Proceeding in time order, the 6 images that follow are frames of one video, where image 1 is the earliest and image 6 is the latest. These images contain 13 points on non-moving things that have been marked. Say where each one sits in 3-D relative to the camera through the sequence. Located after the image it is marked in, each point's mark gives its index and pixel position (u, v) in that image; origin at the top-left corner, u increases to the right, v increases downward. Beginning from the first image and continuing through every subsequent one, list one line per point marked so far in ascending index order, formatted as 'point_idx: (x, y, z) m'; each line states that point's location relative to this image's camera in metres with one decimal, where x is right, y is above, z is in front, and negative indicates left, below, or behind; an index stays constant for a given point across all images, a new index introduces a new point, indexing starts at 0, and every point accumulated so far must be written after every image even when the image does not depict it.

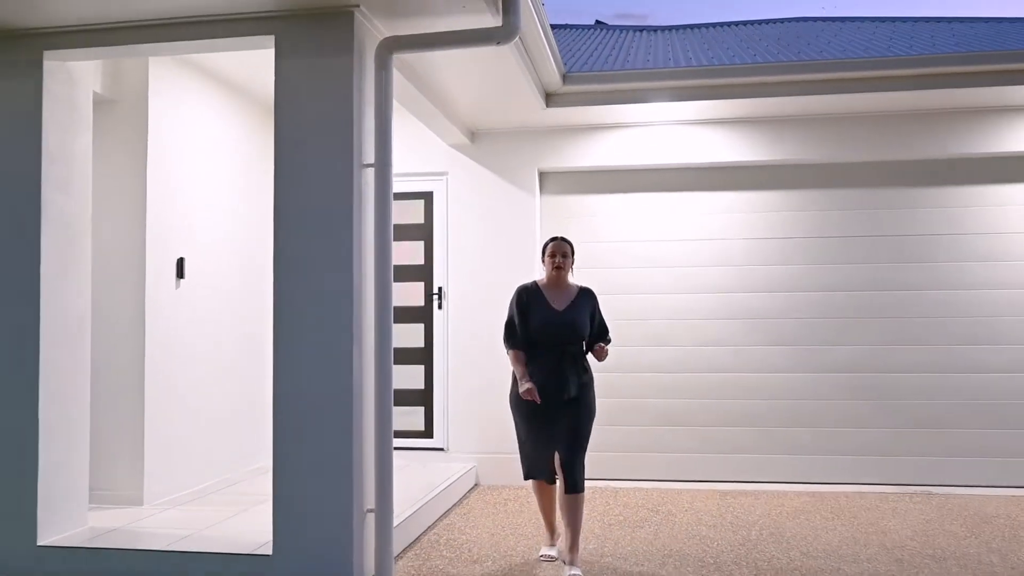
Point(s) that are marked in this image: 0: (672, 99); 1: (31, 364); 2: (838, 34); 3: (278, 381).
0: (+0.7, +0.8, +5.4) m
1: (-1.6, -0.2, +4.0) m
2: (+1.9, +1.5, +7.1) m
3: (-0.7, -0.3, +3.7) m
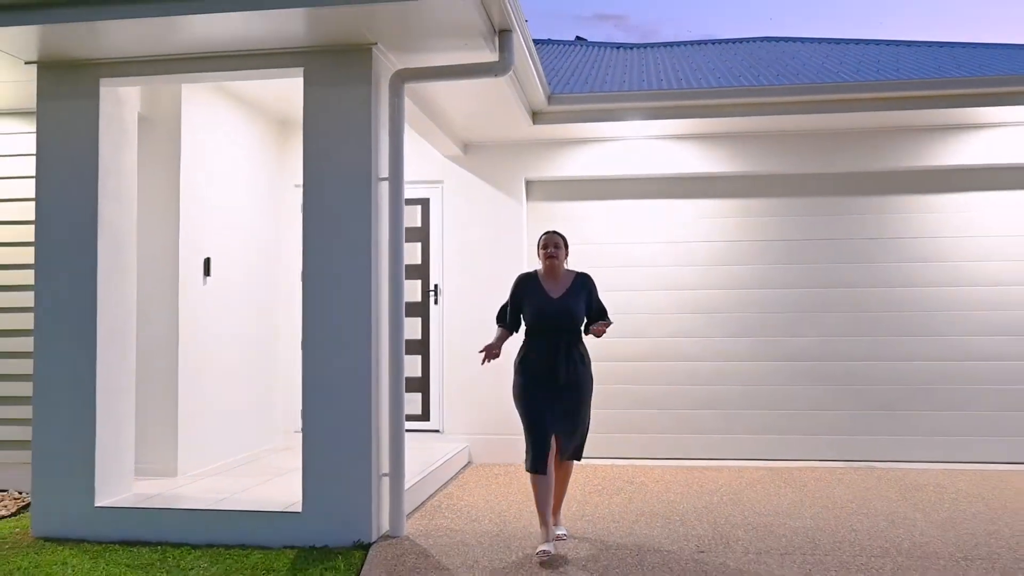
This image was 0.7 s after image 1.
0: (+0.7, +0.8, +6.0) m
1: (-1.6, -0.2, +4.6) m
2: (+1.8, +1.5, +7.8) m
3: (-0.7, -0.3, +4.4) m
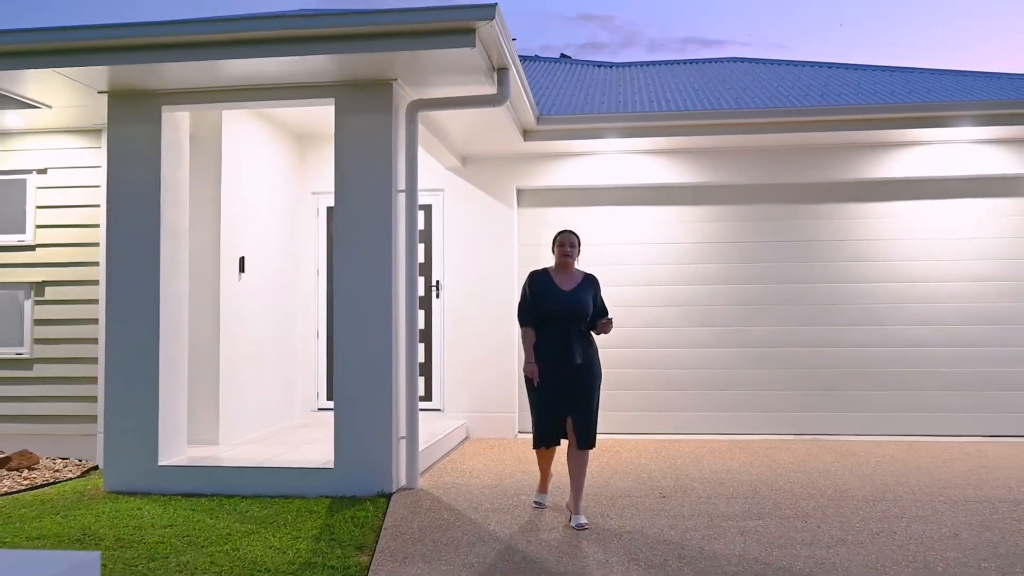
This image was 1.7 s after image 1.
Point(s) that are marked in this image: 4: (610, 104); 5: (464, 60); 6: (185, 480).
0: (+0.6, +0.9, +6.9) m
1: (-1.6, -0.2, +5.5) m
2: (+1.8, +1.5, +8.7) m
3: (-0.7, -0.2, +5.3) m
4: (+0.6, +1.1, +7.3) m
5: (-0.2, +0.9, +5.1) m
6: (-1.4, -0.8, +5.4) m
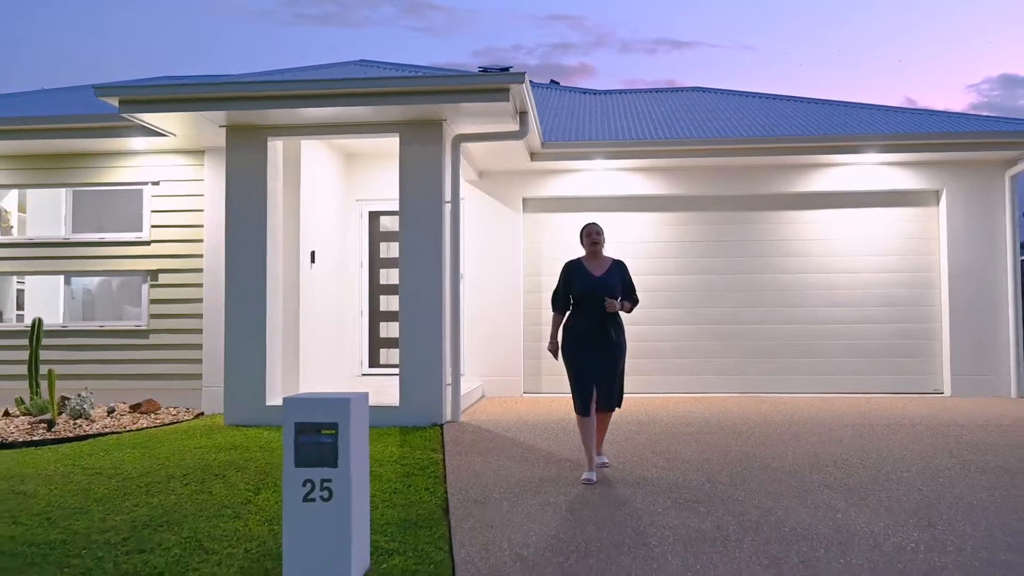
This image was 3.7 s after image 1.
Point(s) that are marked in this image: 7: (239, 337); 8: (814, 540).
0: (+0.7, +0.9, +8.8) m
1: (-1.5, -0.1, +7.3) m
2: (+1.8, +1.6, +10.7) m
3: (-0.6, -0.2, +7.1) m
4: (+0.7, +1.2, +9.2) m
5: (-0.1, +1.0, +7.0) m
6: (-1.3, -0.8, +7.2) m
7: (-1.6, -0.3, +7.3) m
8: (+1.0, -0.8, +3.9) m
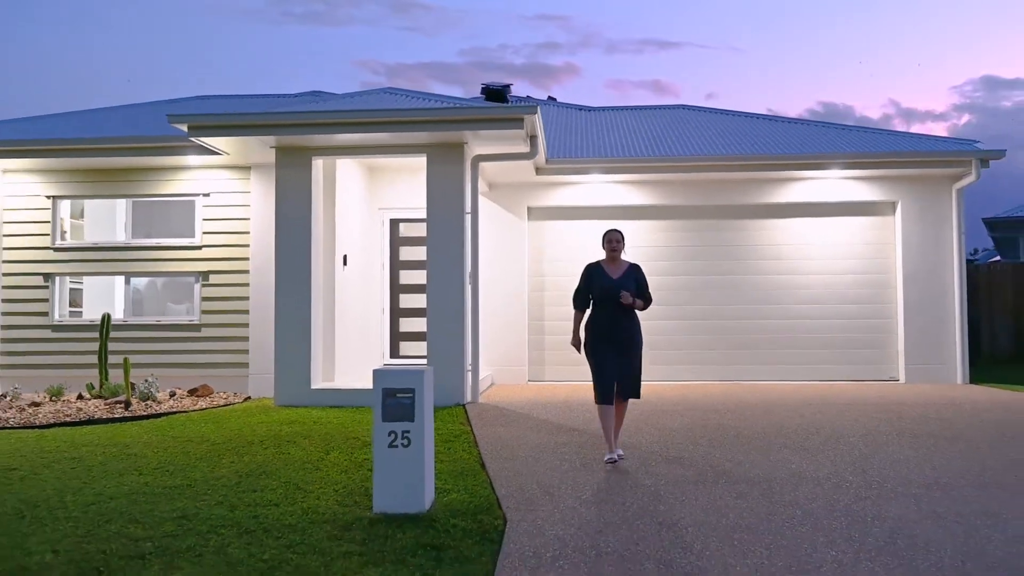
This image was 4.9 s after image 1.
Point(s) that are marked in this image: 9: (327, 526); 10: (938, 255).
0: (+0.7, +0.9, +10.0) m
1: (-1.4, -0.1, +8.5) m
2: (+1.8, +1.6, +11.8) m
3: (-0.6, -0.2, +8.3) m
4: (+0.7, +1.2, +10.4) m
5: (0.0, +1.0, +8.1) m
6: (-1.3, -0.8, +8.4) m
7: (-1.6, -0.3, +8.5) m
8: (+1.1, -0.8, +5.1) m
9: (-0.7, -0.9, +4.4) m
10: (+3.5, +0.3, +10.2) m
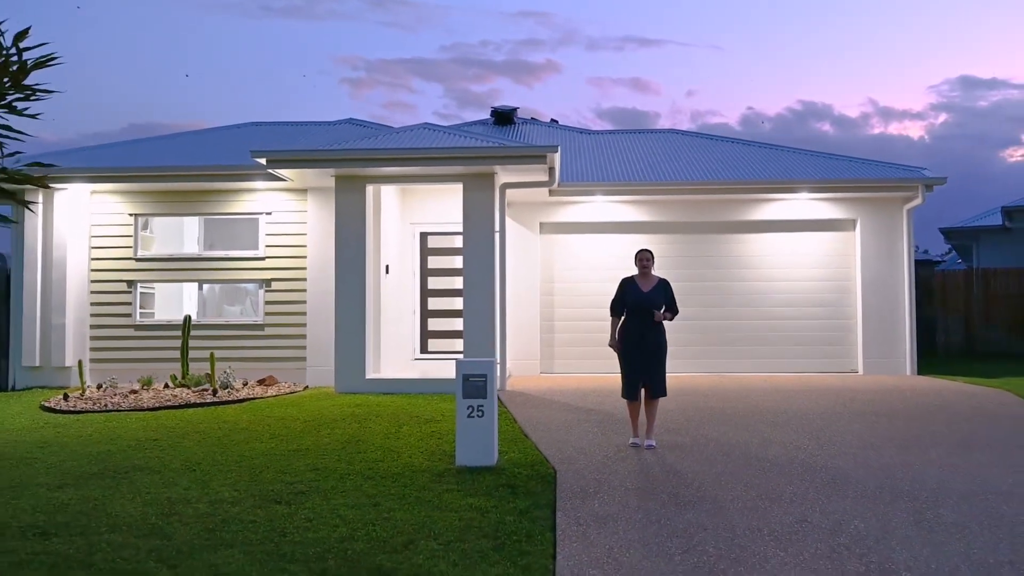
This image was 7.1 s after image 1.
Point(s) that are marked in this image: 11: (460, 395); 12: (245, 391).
0: (+0.9, +0.9, +11.7) m
1: (-1.2, -0.2, +10.1) m
2: (+2.0, +1.5, +13.5) m
3: (-0.4, -0.2, +10.0) m
4: (+0.9, +1.1, +12.1) m
5: (+0.2, +1.0, +9.8) m
6: (-1.1, -0.8, +10.0) m
7: (-1.4, -0.3, +10.1) m
8: (+1.3, -0.9, +6.8) m
9: (-0.4, -0.9, +6.1) m
10: (+3.7, +0.2, +11.9) m
11: (-0.3, -0.6, +6.3) m
12: (-2.2, -0.9, +10.1) m
